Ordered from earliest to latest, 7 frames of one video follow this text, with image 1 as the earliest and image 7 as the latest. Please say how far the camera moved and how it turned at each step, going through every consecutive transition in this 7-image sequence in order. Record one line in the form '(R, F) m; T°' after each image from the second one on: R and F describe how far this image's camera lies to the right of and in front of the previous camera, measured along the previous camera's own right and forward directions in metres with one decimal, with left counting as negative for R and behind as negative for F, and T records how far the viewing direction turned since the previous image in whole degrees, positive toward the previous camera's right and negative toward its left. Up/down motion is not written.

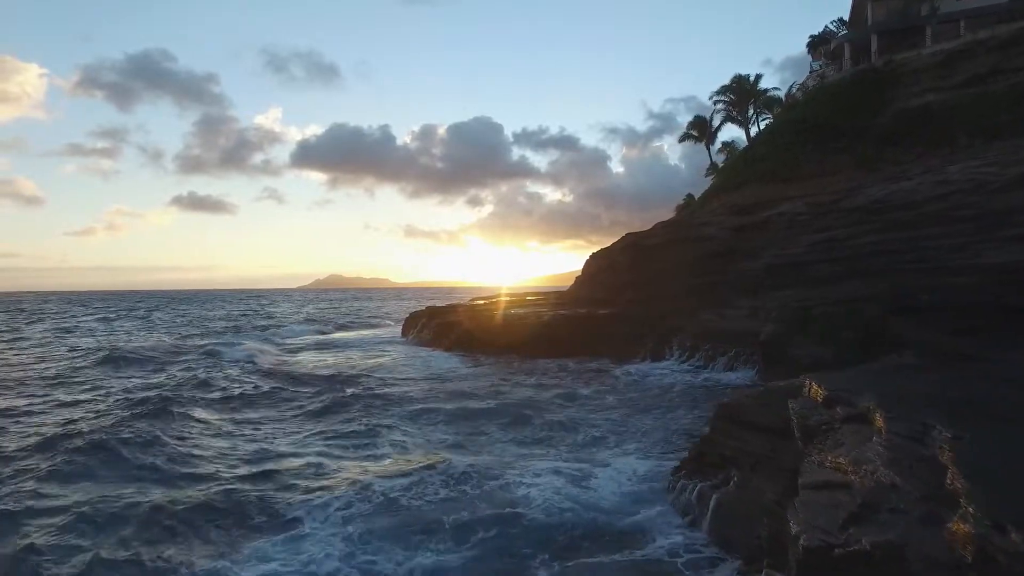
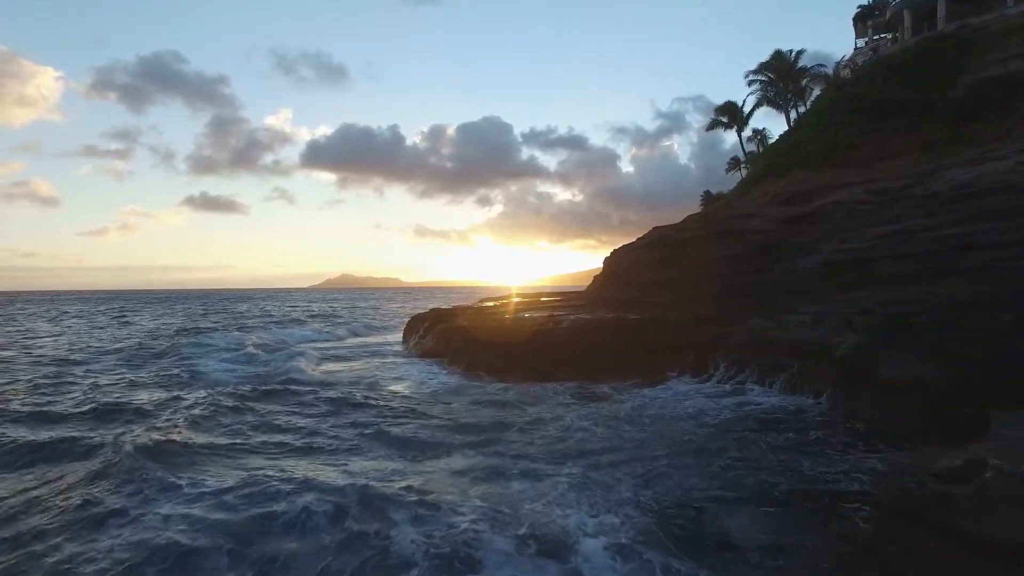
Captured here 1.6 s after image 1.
(-0.1, +2.9) m; -1°
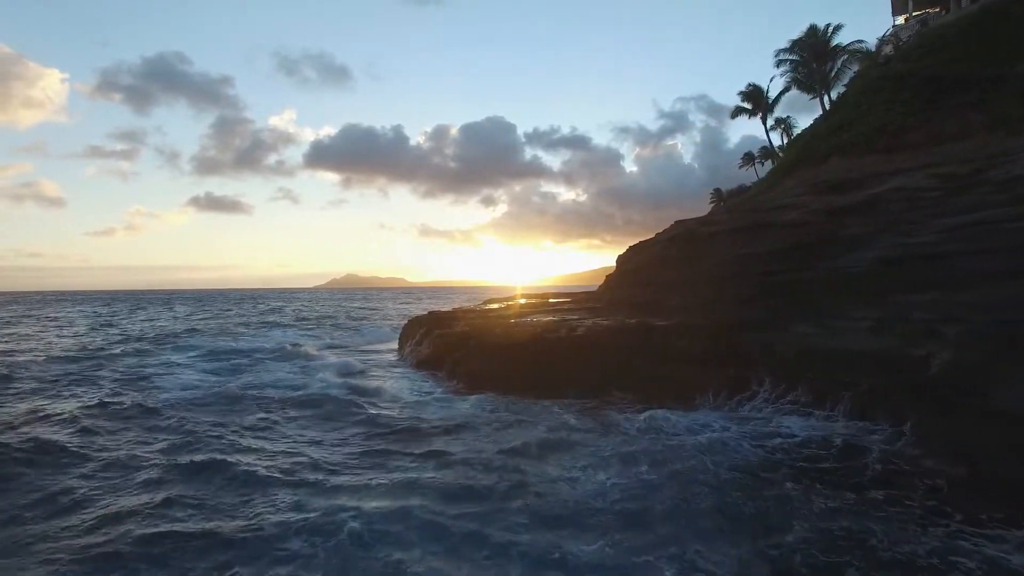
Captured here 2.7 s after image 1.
(-0.1, +2.3) m; 0°
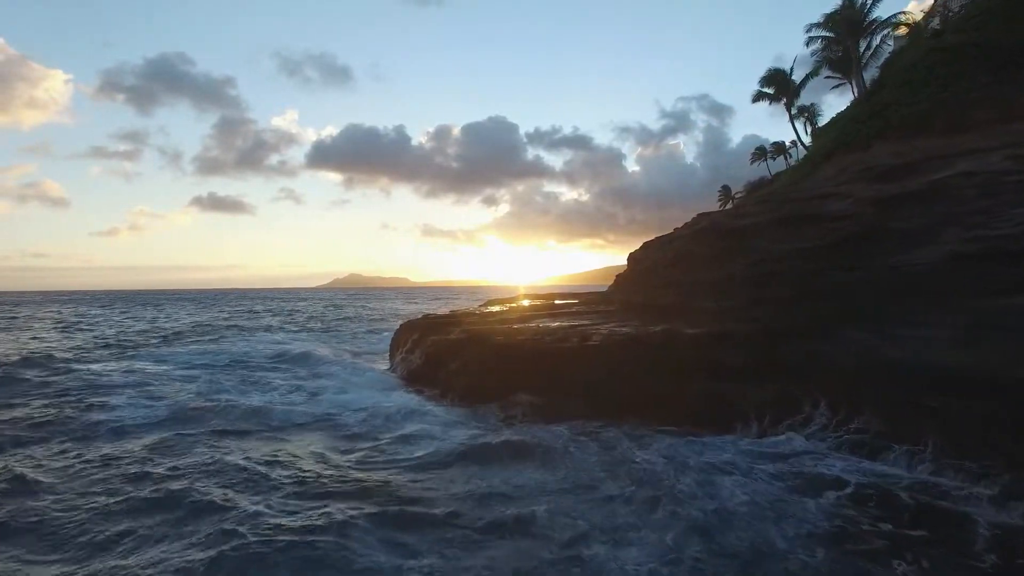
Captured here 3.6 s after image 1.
(0.0, +2.3) m; 0°
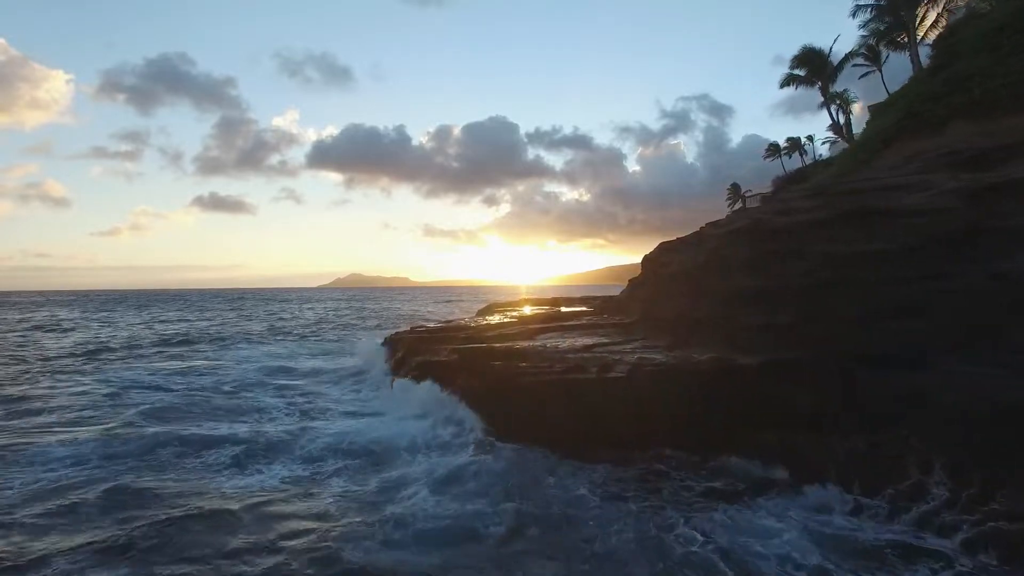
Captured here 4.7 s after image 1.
(0.0, +3.0) m; 0°
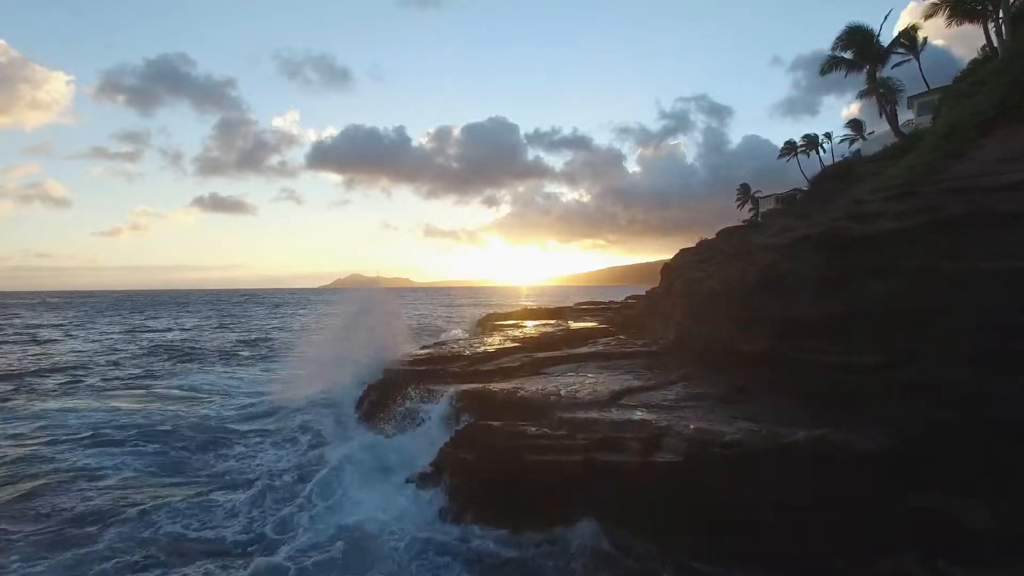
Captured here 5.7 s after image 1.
(-0.1, +3.2) m; 0°
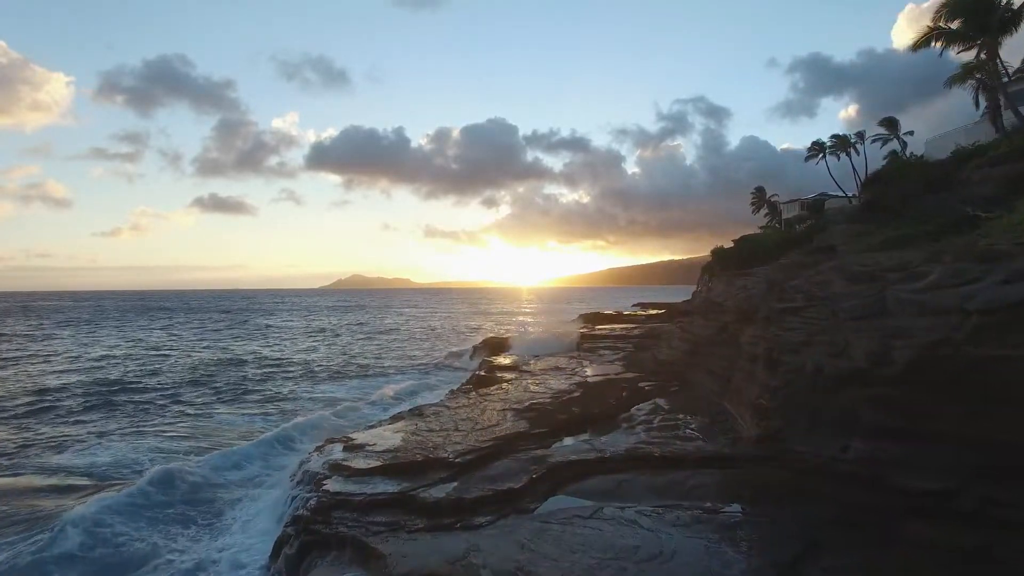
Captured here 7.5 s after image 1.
(0.0, +5.0) m; 0°
